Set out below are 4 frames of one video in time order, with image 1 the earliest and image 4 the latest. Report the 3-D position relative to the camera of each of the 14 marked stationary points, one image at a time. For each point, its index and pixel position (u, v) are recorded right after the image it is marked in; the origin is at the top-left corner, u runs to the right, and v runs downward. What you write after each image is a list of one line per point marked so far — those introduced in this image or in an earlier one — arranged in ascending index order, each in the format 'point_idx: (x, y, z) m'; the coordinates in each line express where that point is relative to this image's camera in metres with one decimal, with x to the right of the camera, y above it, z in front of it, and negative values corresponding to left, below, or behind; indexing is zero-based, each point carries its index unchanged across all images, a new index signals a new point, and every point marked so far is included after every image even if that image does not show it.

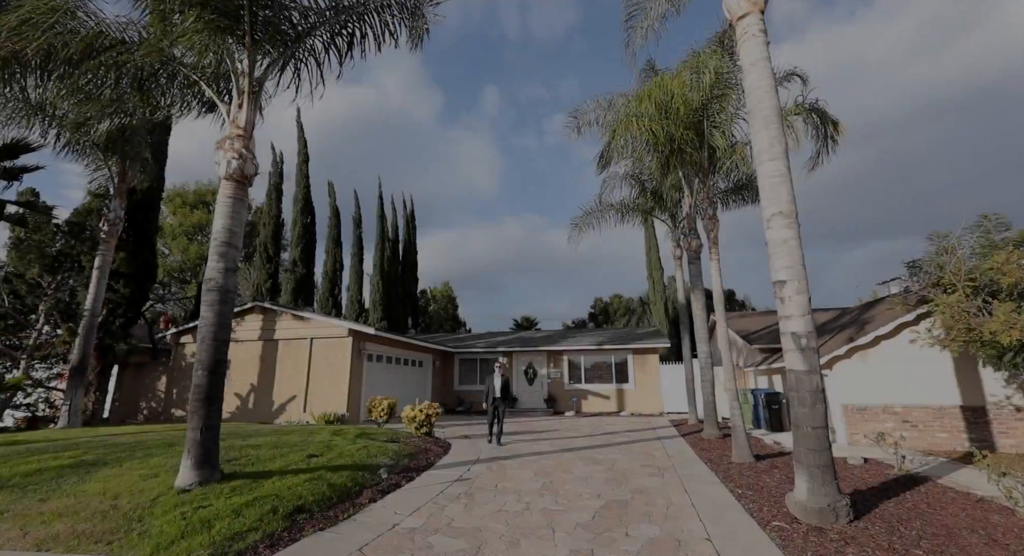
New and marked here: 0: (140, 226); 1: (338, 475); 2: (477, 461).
0: (-12.6, +1.7, +15.4) m
1: (-2.4, -2.7, +6.3) m
2: (-0.6, -3.2, +8.1) m
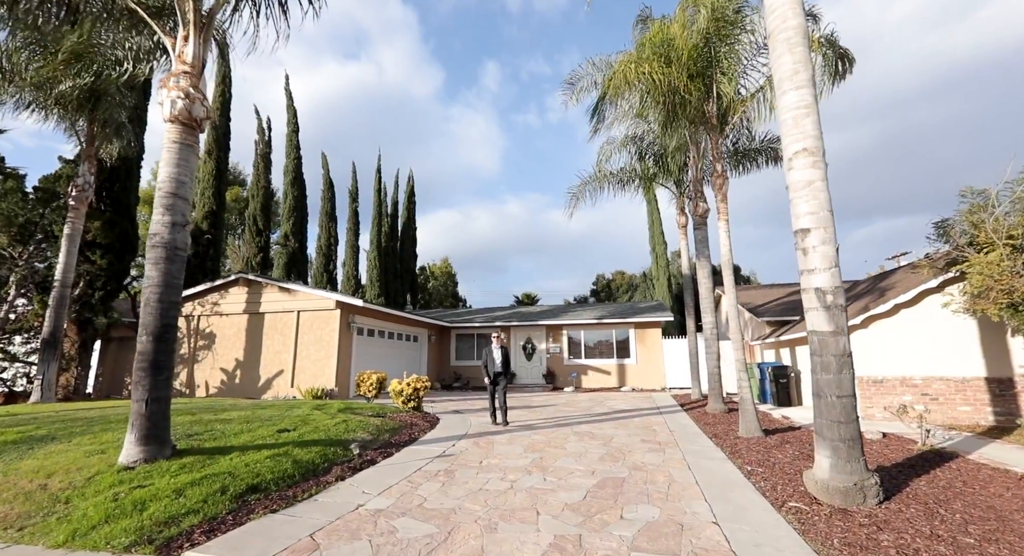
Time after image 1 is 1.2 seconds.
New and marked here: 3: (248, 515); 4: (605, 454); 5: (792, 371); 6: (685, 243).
0: (-12.7, +2.7, +14.6) m
1: (-2.6, -2.2, +5.7) m
2: (-0.8, -2.6, +7.6) m
3: (-2.3, -2.1, +4.0) m
4: (+1.3, -2.4, +6.2) m
5: (+6.9, -2.3, +11.2) m
6: (+5.4, +1.0, +14.3) m
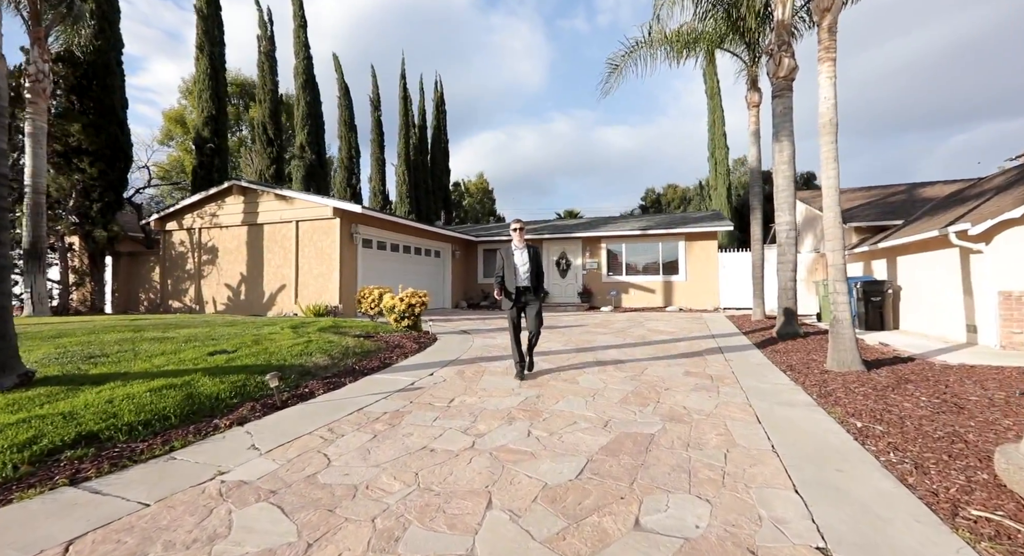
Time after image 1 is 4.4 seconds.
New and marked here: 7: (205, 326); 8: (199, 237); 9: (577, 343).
0: (-12.0, +5.3, +13.2) m
1: (-2.7, -1.0, +4.2) m
2: (-0.8, -1.1, +6.0) m
3: (-2.7, -1.2, +2.5) m
4: (+1.1, -1.1, +4.4) m
5: (+7.2, -0.2, +8.7) m
6: (+6.0, +3.6, +11.3) m
7: (-4.9, -0.8, +7.3) m
8: (-9.2, +1.2, +13.5) m
9: (+1.1, -1.1, +7.7) m
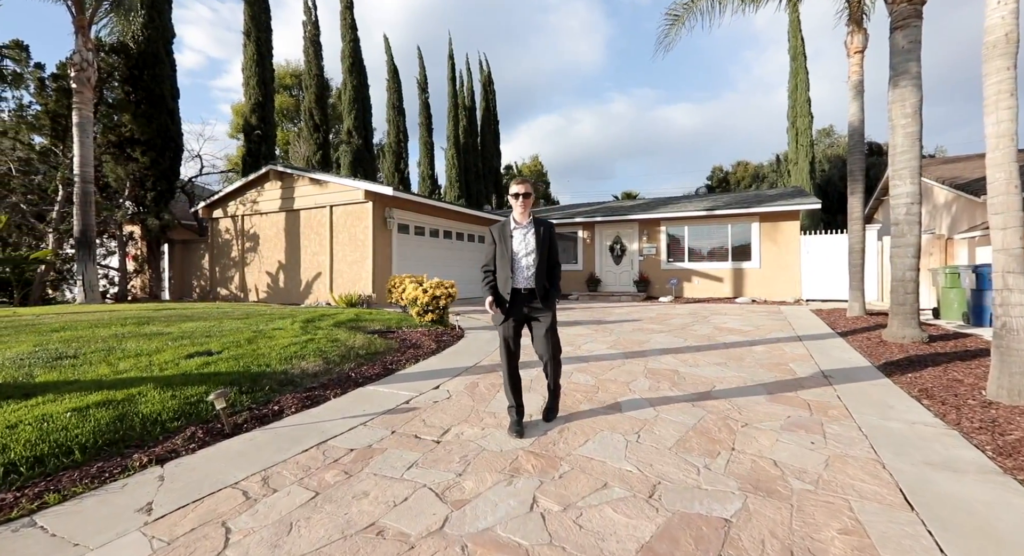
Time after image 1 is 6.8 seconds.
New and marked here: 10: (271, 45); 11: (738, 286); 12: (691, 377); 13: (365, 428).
0: (-10.7, +5.6, +13.4) m
1: (-2.6, -0.9, +3.5) m
2: (-0.5, -1.0, +4.9) m
3: (-2.8, -1.2, +1.8) m
4: (+1.2, -1.0, +3.1) m
5: (+7.8, 0.0, +6.6) m
6: (+6.9, +3.9, +9.2) m
7: (-4.4, -0.6, +6.7) m
8: (-7.9, +1.6, +13.4) m
9: (+1.6, -0.9, +6.4) m
10: (-8.9, +8.7, +17.0) m
11: (+6.5, -0.2, +13.3) m
12: (+1.8, -1.0, +4.5) m
13: (-1.1, -1.1, +3.3) m
